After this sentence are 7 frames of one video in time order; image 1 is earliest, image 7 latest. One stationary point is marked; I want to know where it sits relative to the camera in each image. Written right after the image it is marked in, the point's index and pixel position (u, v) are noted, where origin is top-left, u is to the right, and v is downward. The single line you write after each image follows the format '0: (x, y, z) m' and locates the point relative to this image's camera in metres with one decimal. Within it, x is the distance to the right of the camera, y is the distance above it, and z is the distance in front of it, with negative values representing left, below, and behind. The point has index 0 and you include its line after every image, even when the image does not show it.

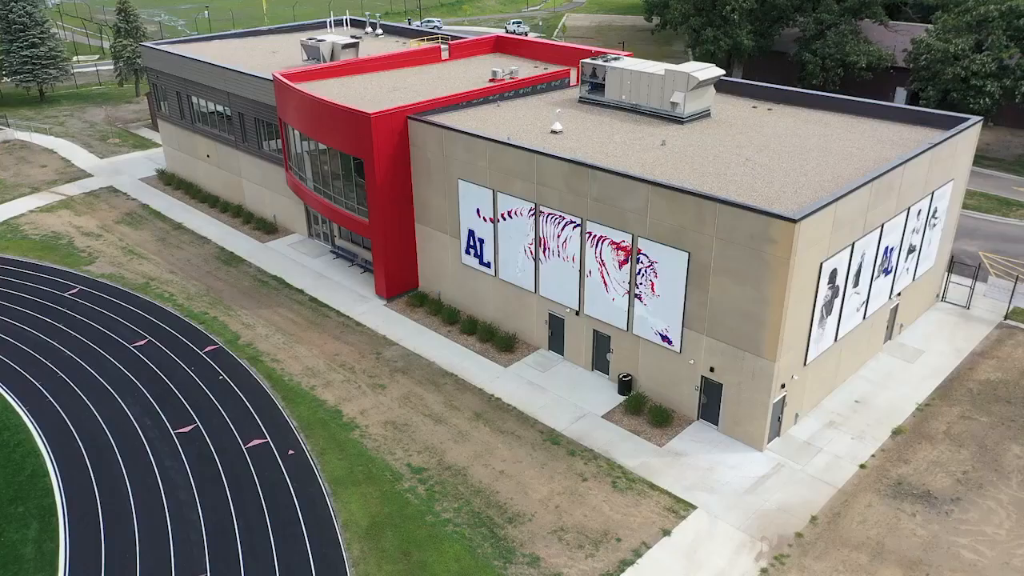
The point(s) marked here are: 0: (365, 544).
0: (-3.4, -6.1, +19.8) m
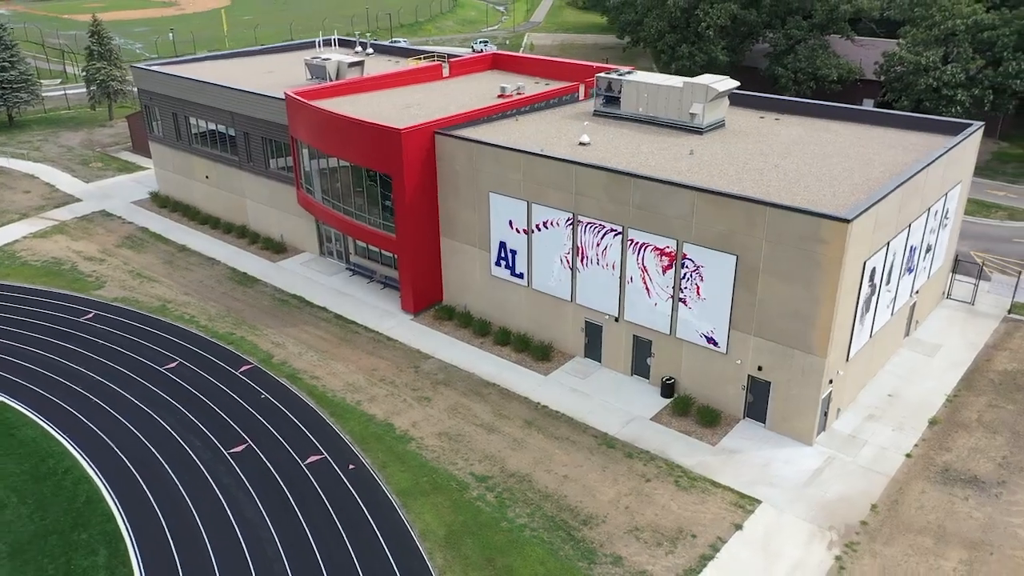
0: (-1.5, -6.4, +19.9) m
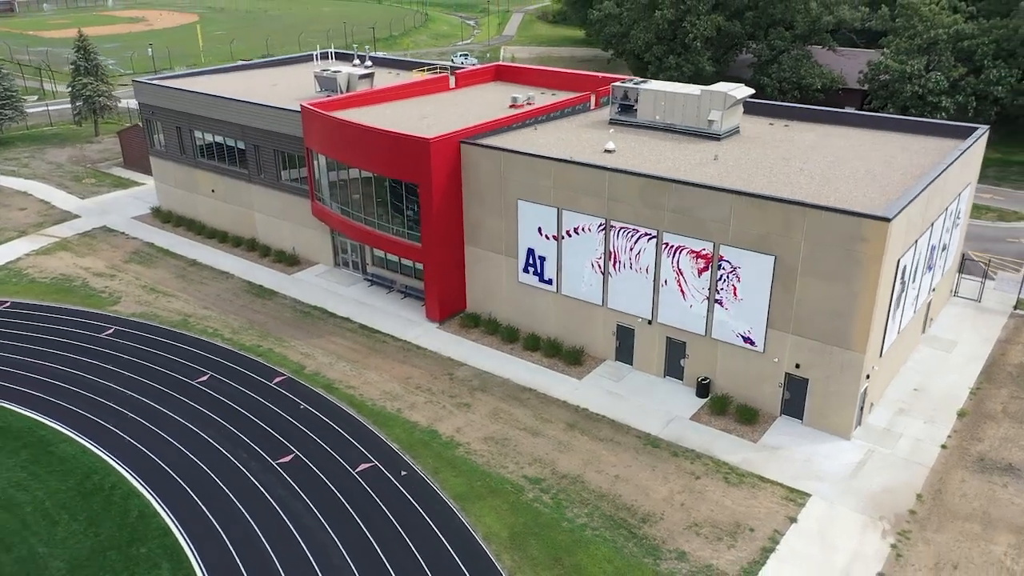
0: (+0.1, -6.4, +20.1) m
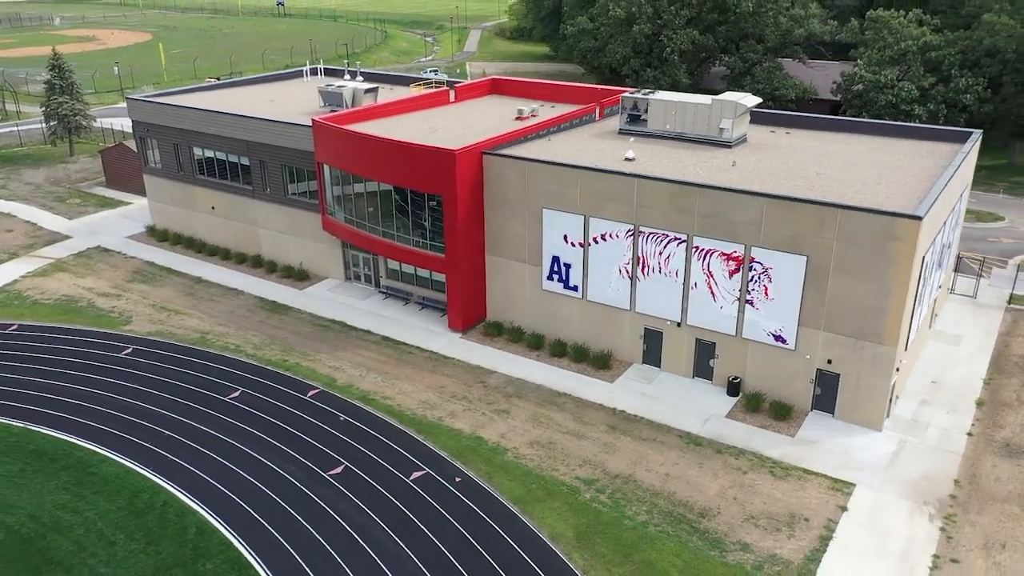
0: (+1.8, -6.5, +20.4) m
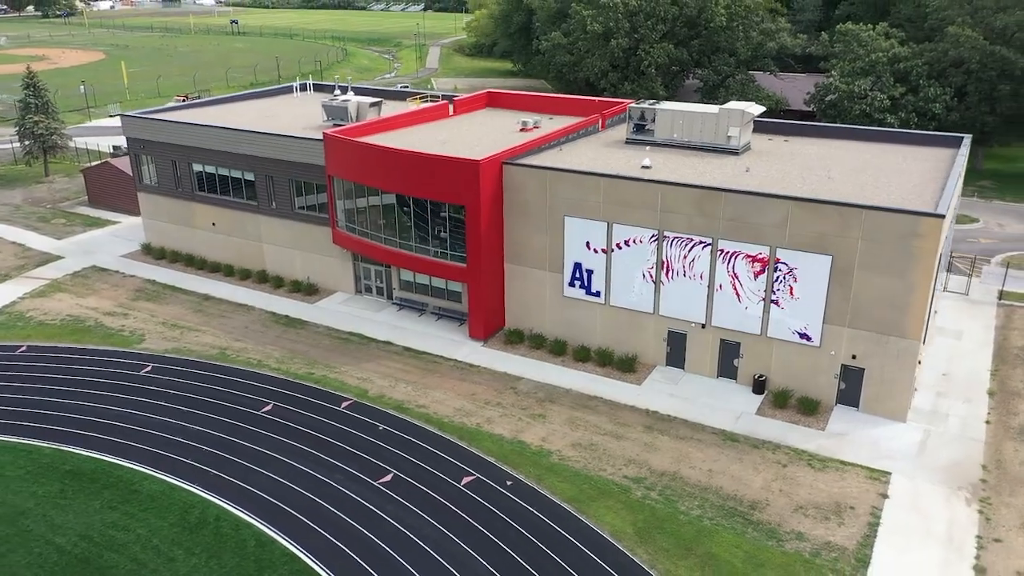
0: (+3.5, -6.5, +20.9) m
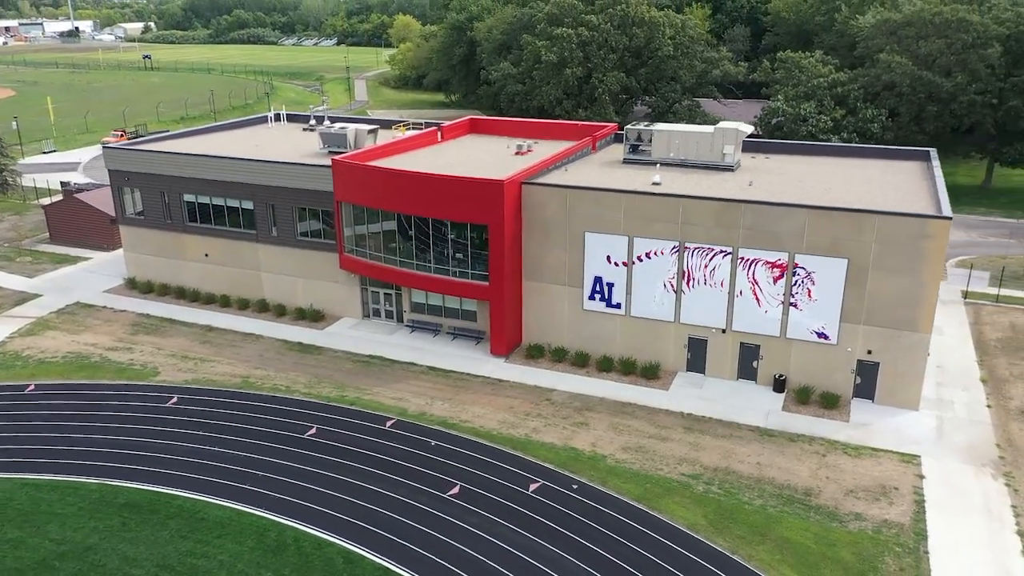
0: (+5.7, -6.6, +22.0) m
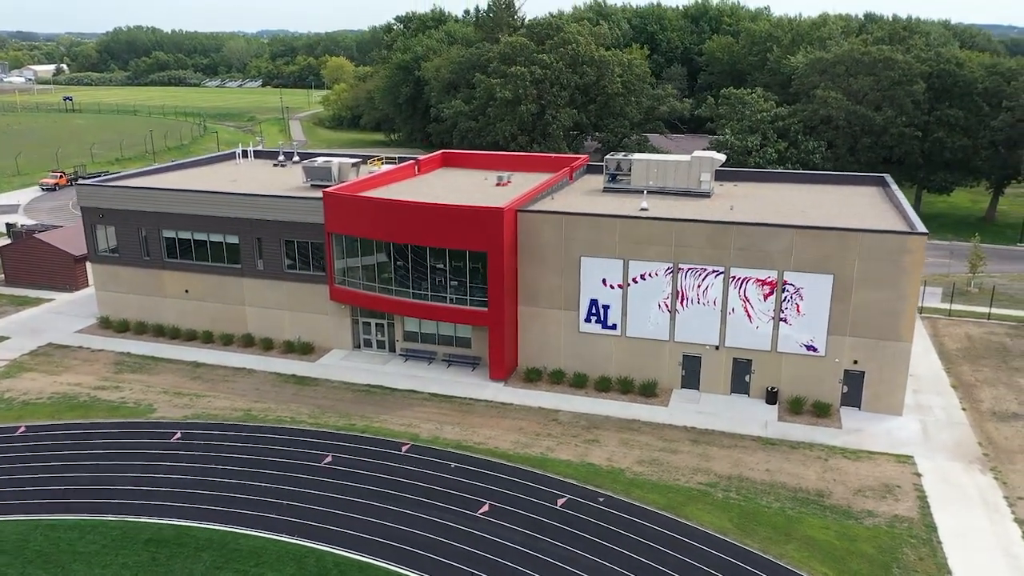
0: (+6.7, -6.9, +23.0) m
